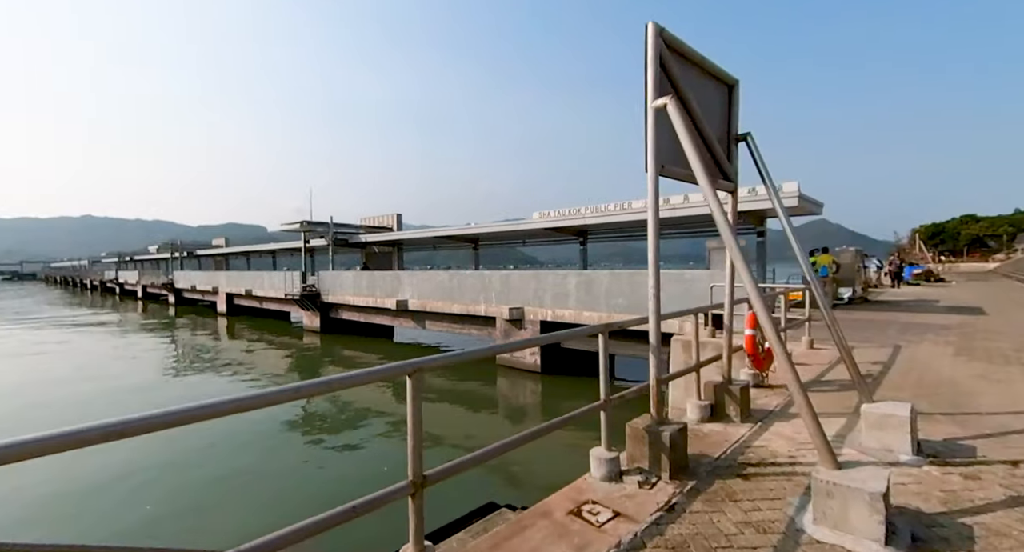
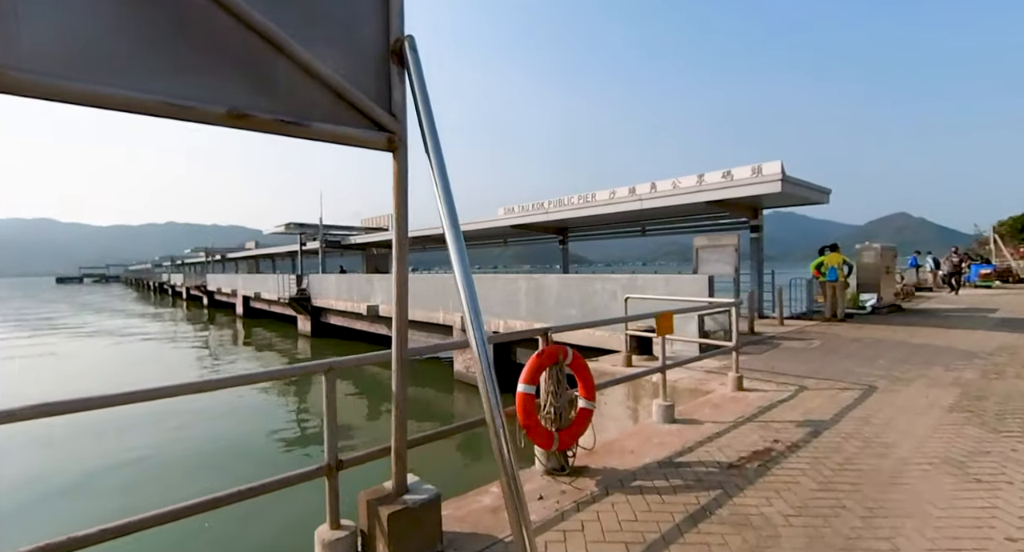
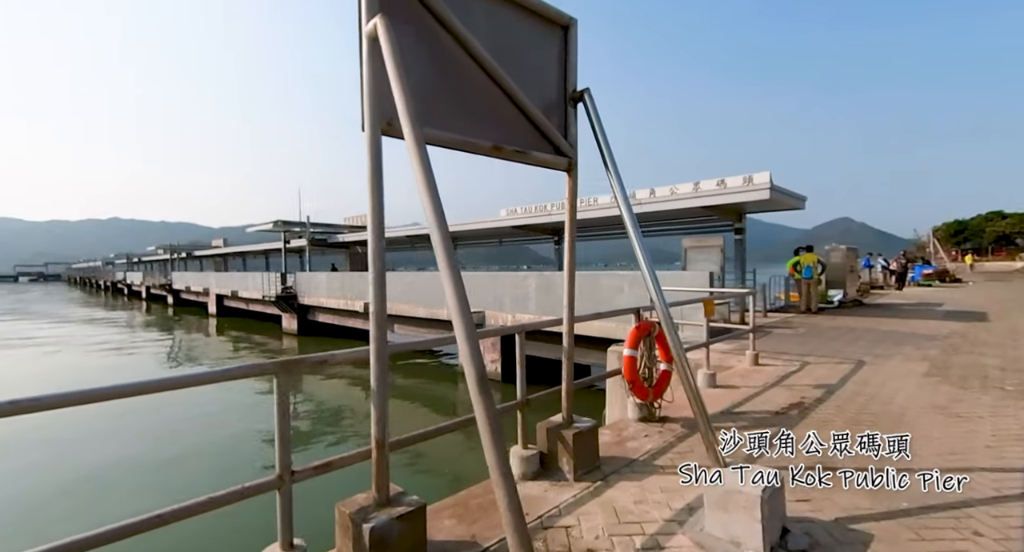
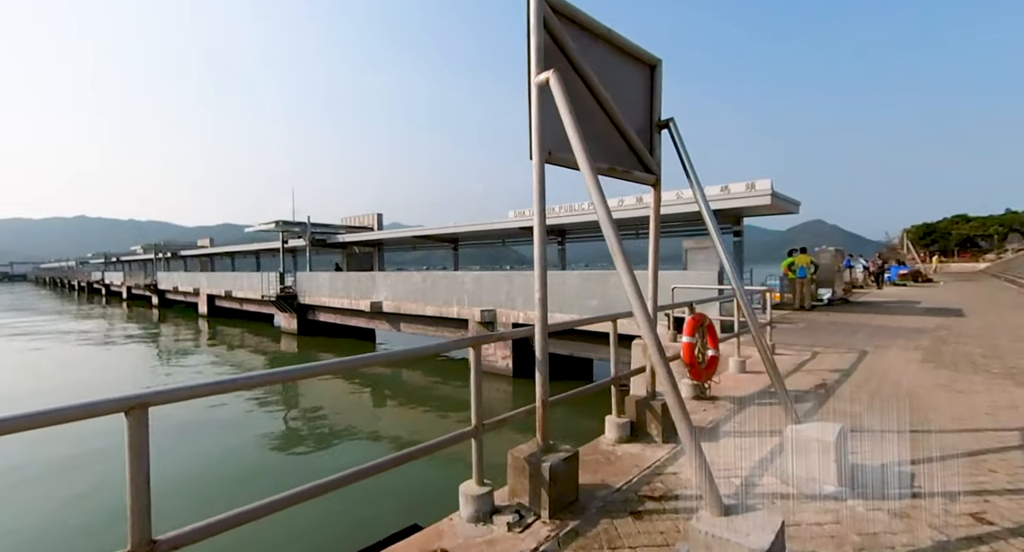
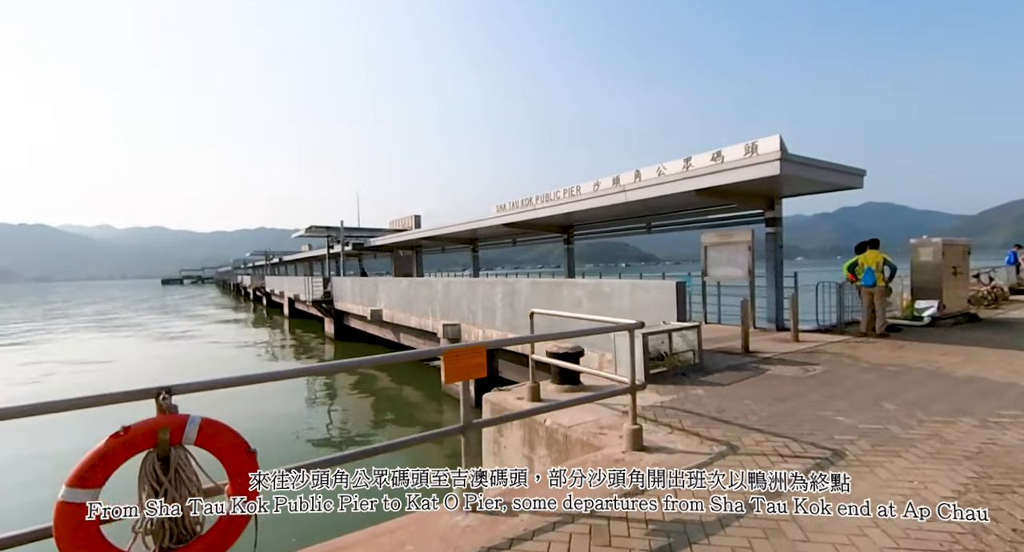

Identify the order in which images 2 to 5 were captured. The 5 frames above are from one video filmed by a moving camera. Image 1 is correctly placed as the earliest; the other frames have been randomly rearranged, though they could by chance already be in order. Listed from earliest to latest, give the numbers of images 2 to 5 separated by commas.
4, 3, 2, 5
